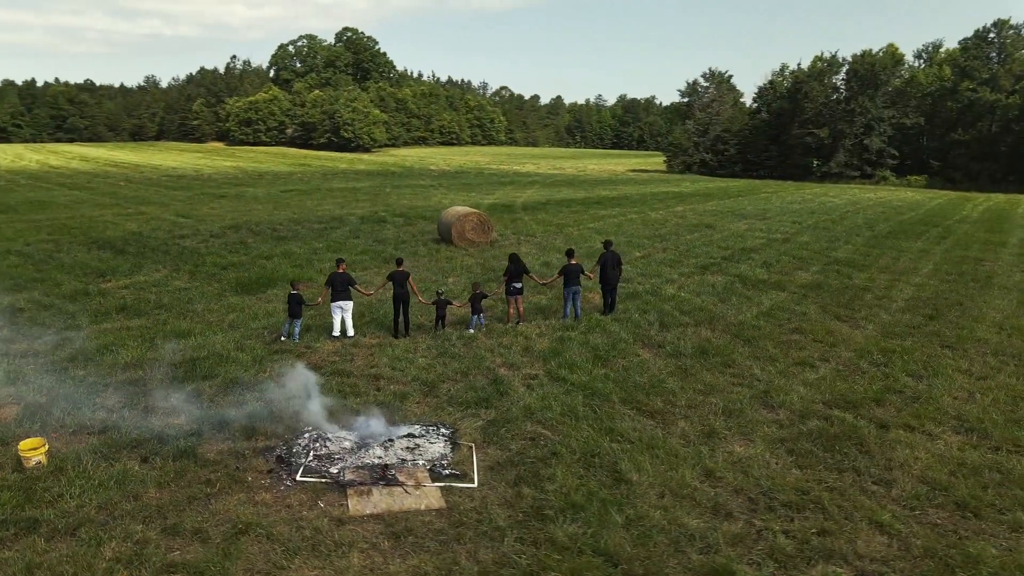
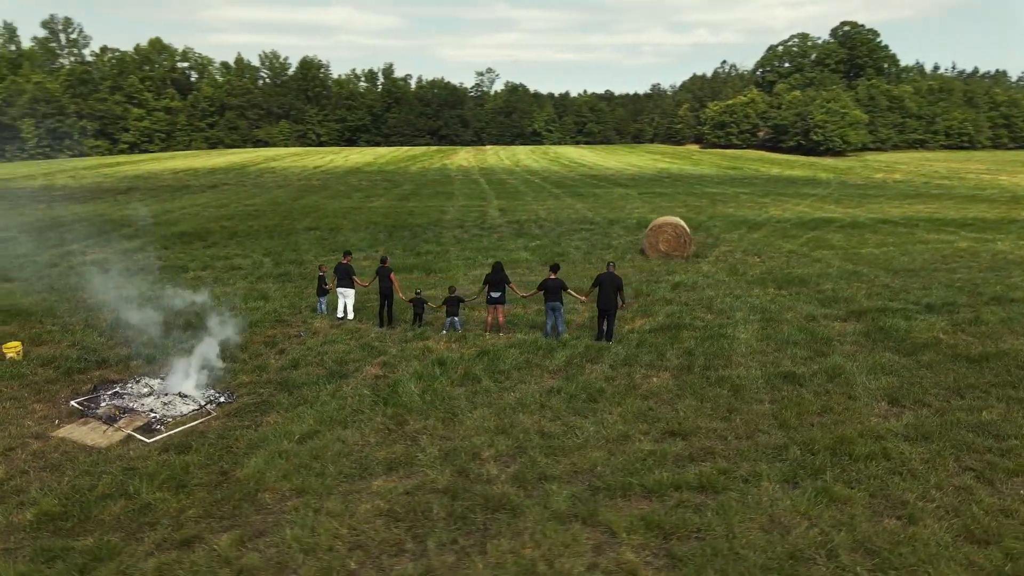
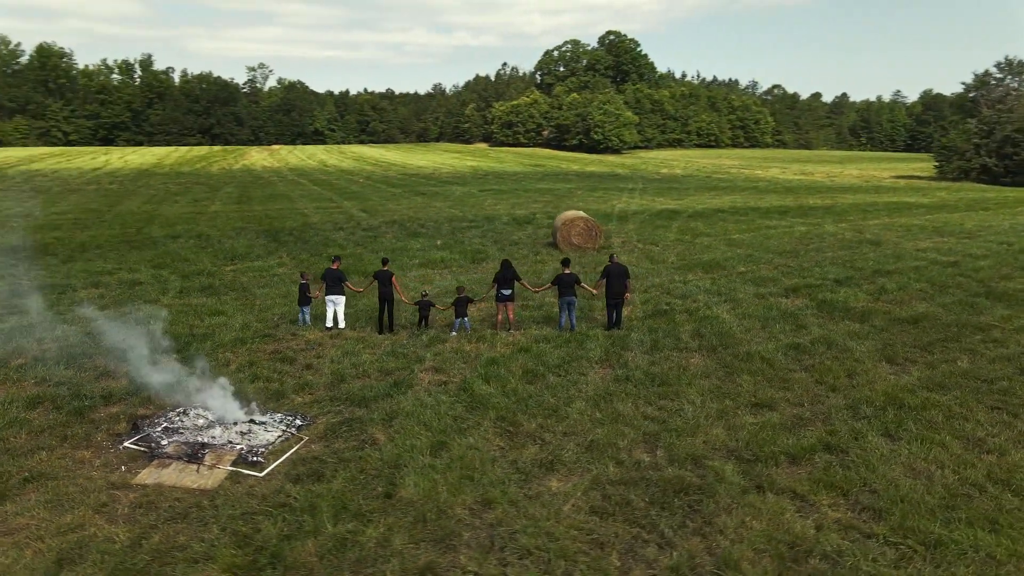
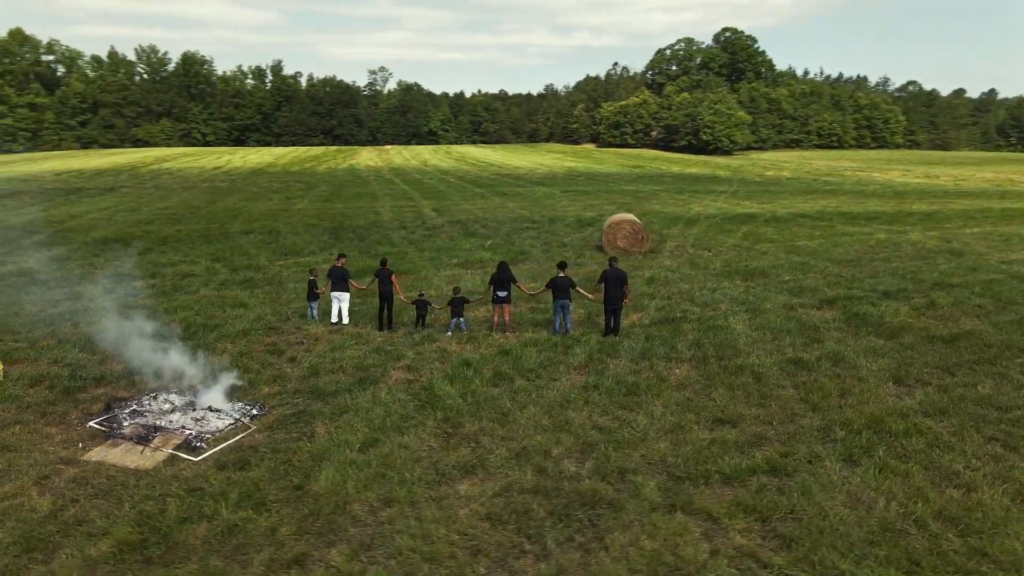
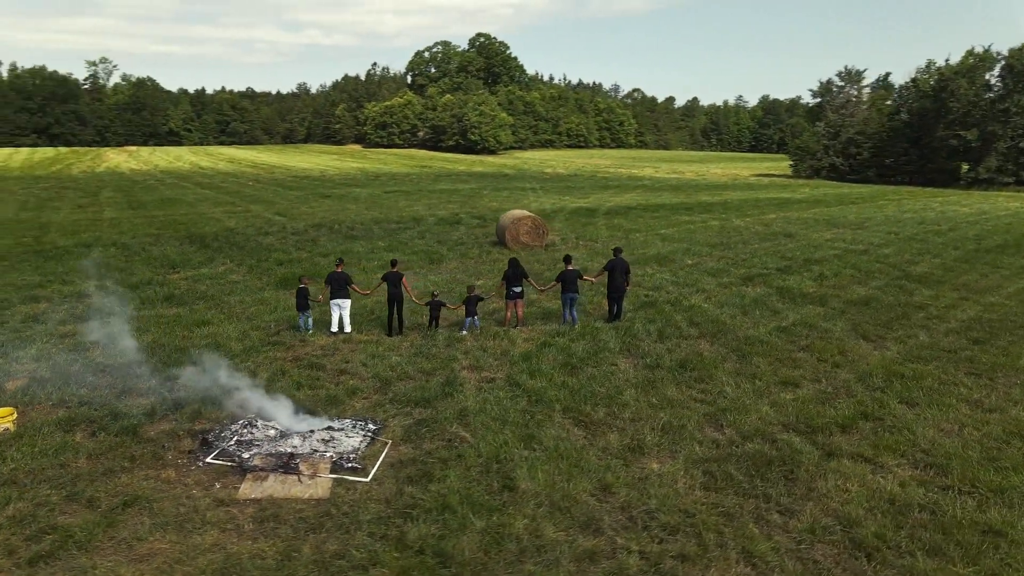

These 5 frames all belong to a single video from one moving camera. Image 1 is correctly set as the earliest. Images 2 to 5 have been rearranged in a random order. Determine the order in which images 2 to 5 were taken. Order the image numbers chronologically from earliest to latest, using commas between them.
5, 3, 4, 2
